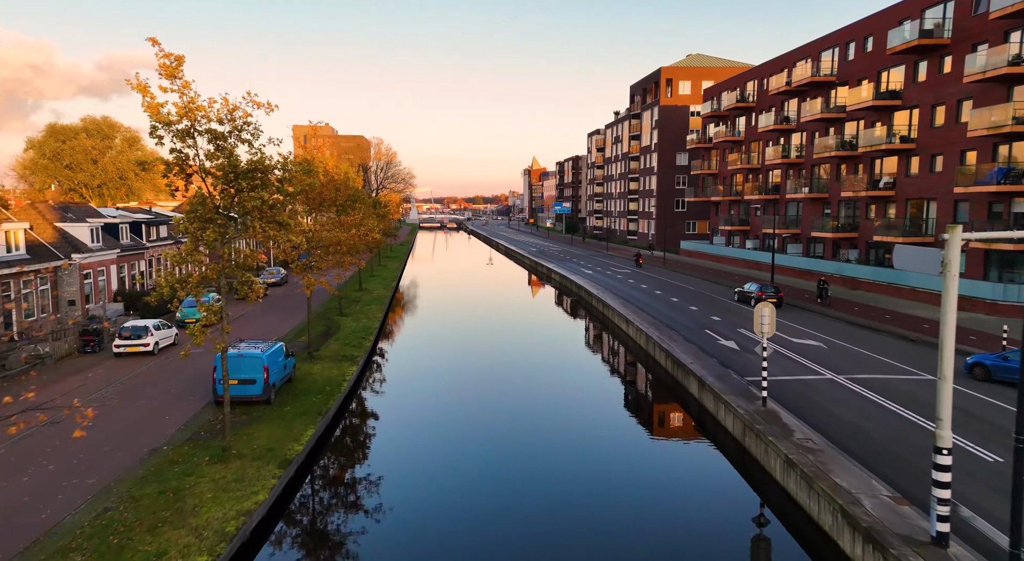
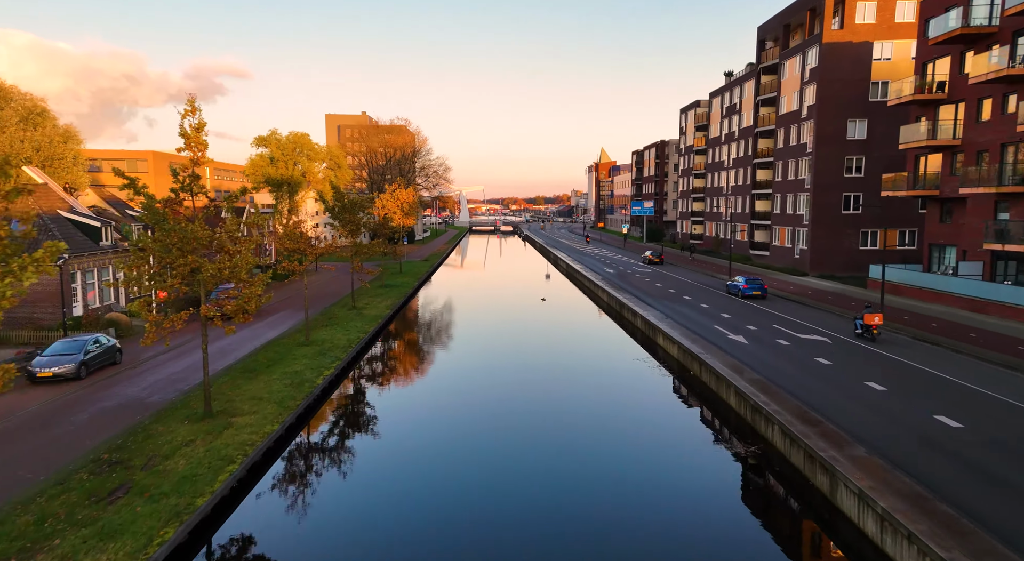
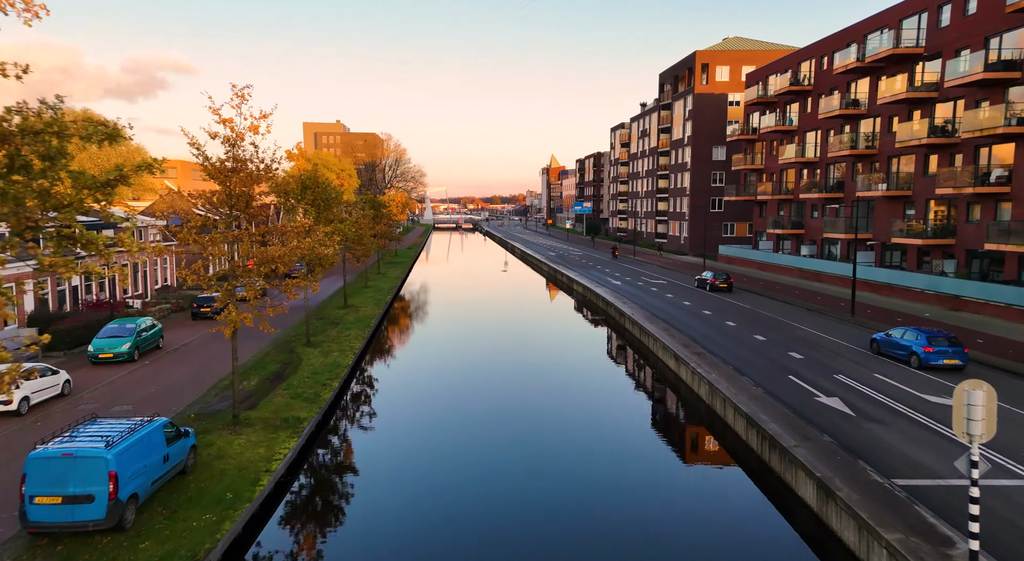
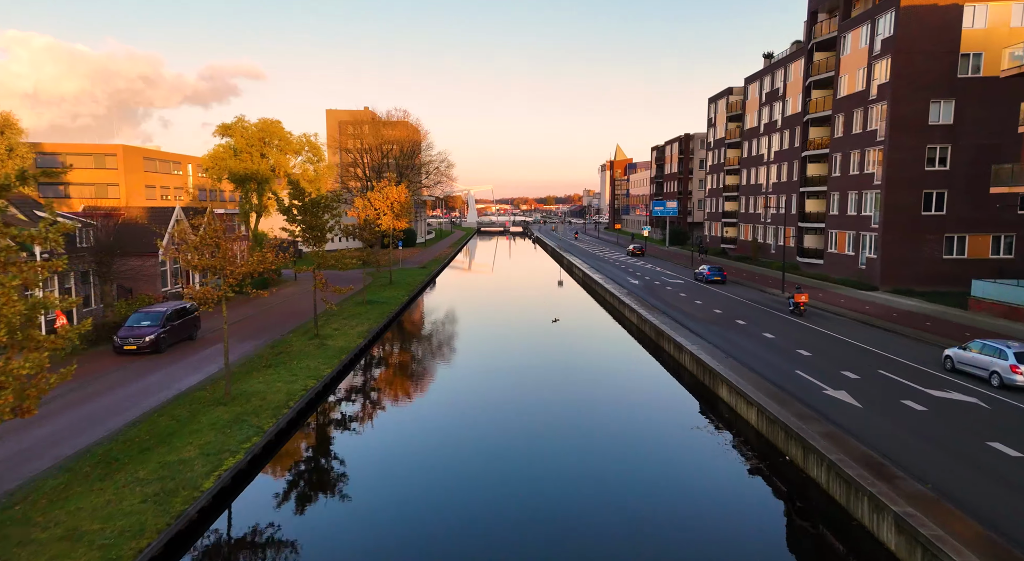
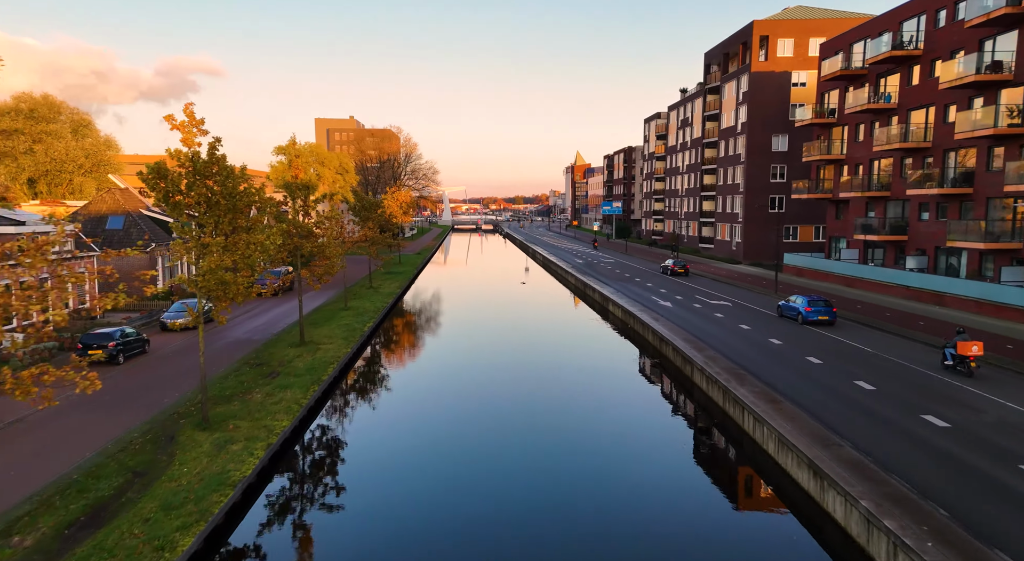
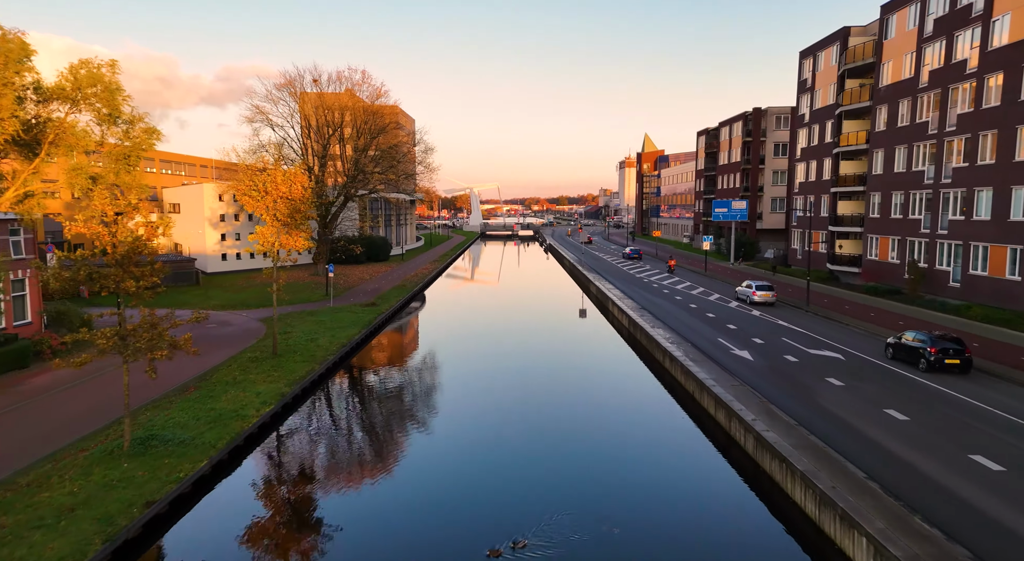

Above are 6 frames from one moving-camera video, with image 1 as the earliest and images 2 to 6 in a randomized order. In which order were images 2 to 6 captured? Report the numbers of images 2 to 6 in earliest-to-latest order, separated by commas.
3, 5, 2, 4, 6
